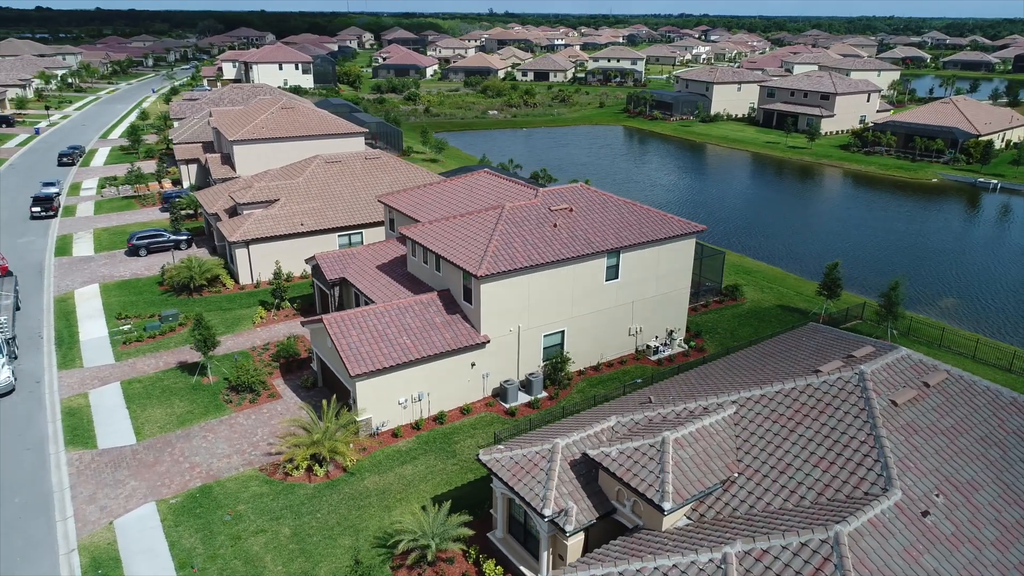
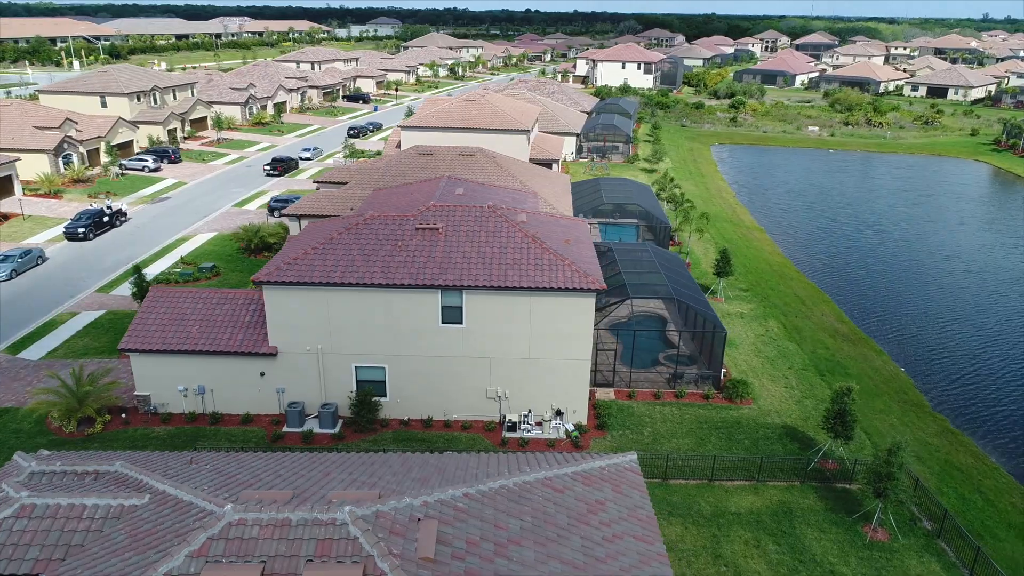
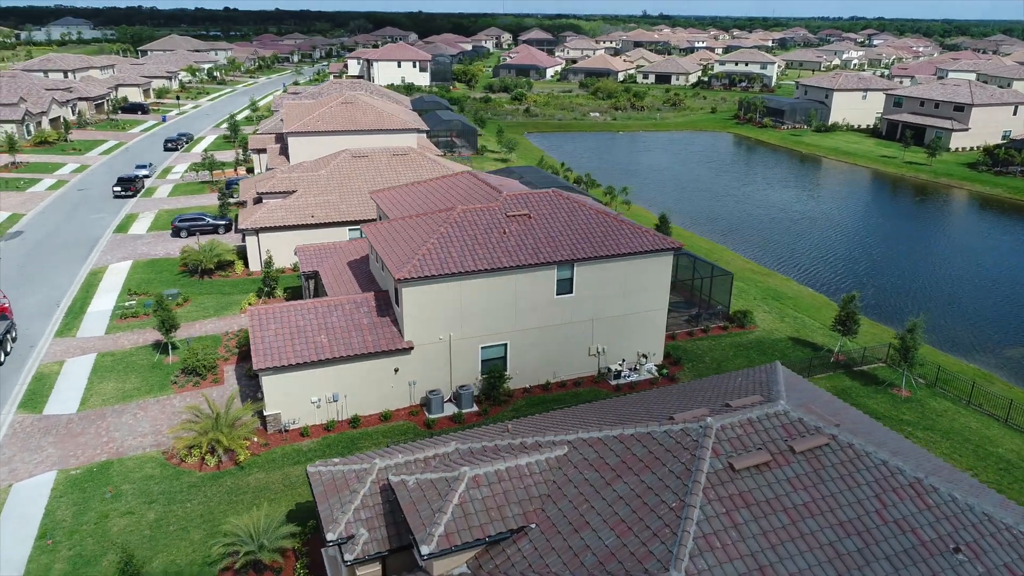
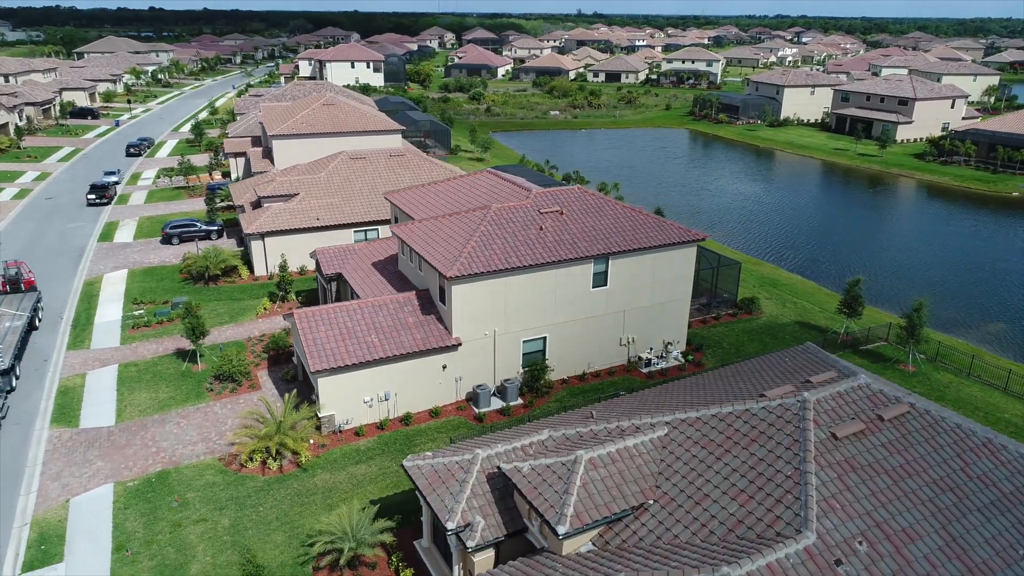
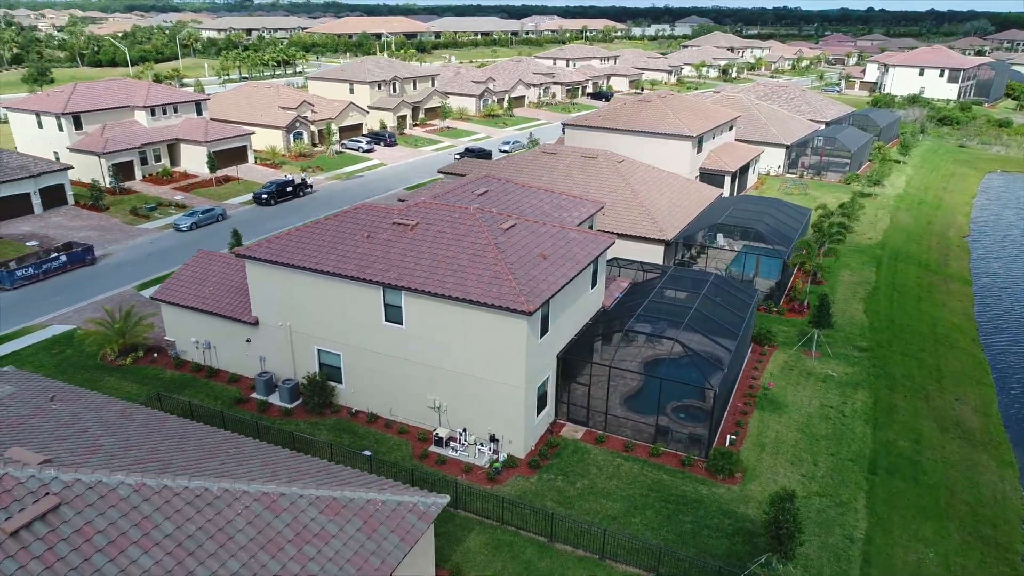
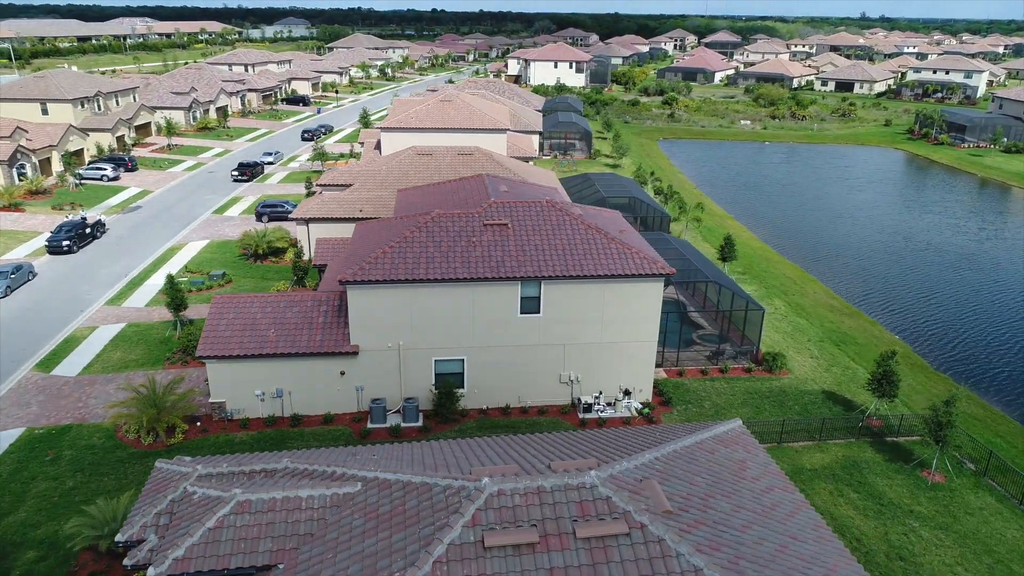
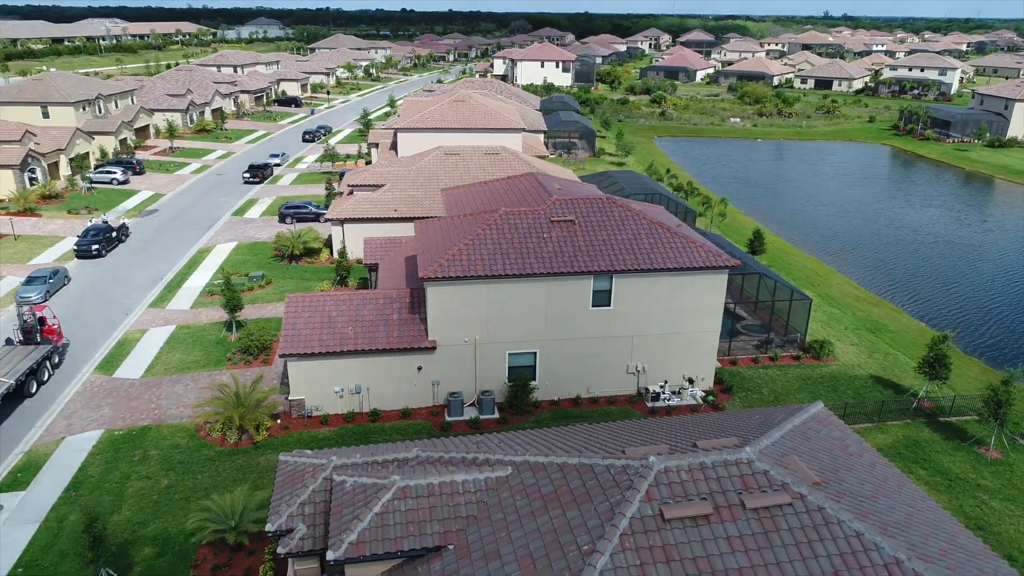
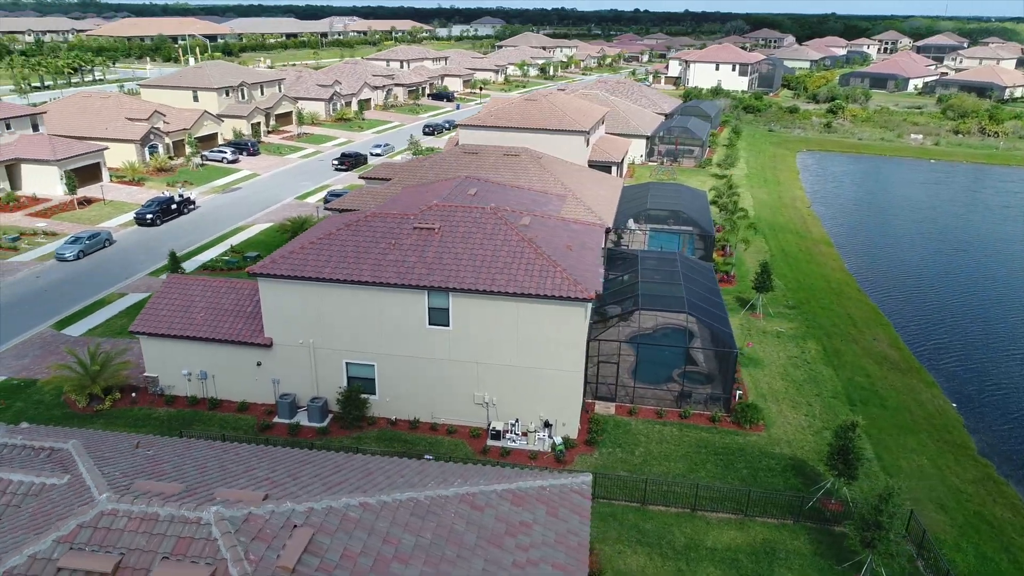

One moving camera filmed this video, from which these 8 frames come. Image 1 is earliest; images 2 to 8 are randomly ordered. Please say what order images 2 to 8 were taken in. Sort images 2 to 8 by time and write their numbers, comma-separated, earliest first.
4, 3, 7, 6, 2, 8, 5
